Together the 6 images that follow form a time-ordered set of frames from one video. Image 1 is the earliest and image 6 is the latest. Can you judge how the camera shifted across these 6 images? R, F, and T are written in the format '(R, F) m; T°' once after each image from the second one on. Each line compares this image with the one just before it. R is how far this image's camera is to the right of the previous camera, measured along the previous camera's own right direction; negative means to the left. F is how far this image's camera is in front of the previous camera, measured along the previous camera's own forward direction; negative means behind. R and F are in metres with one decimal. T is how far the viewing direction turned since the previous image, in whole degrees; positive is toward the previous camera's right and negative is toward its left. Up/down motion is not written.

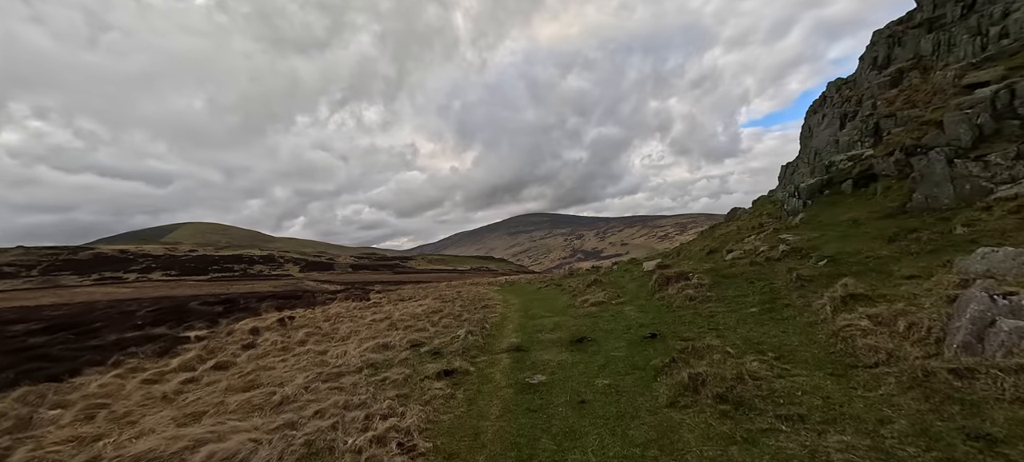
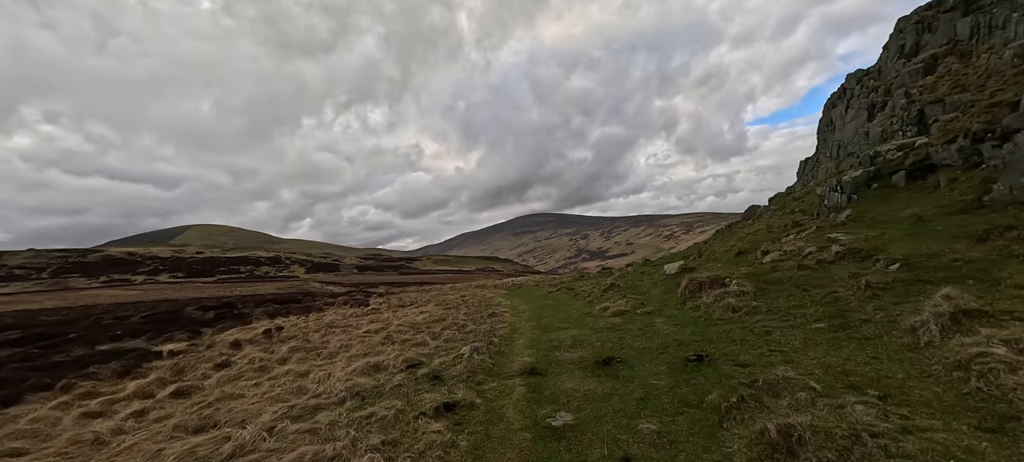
(-0.4, +3.5) m; -1°
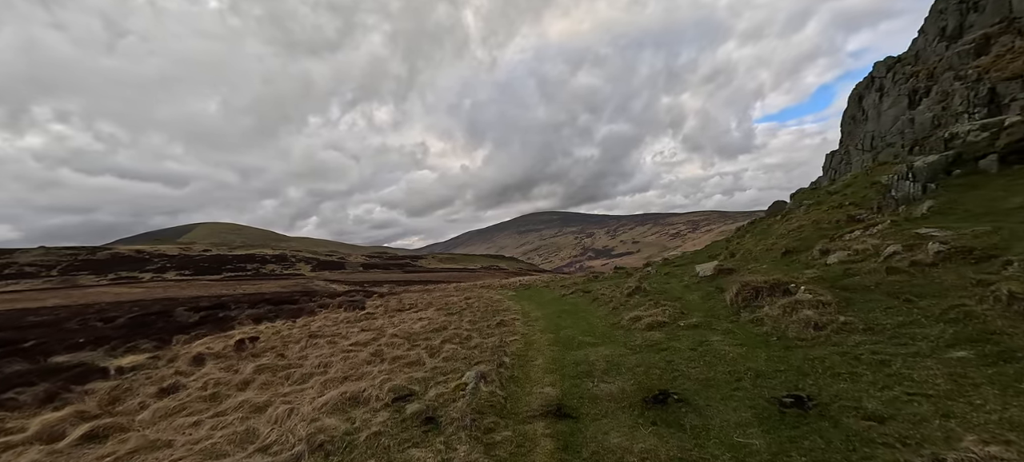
(-0.5, +4.7) m; -1°
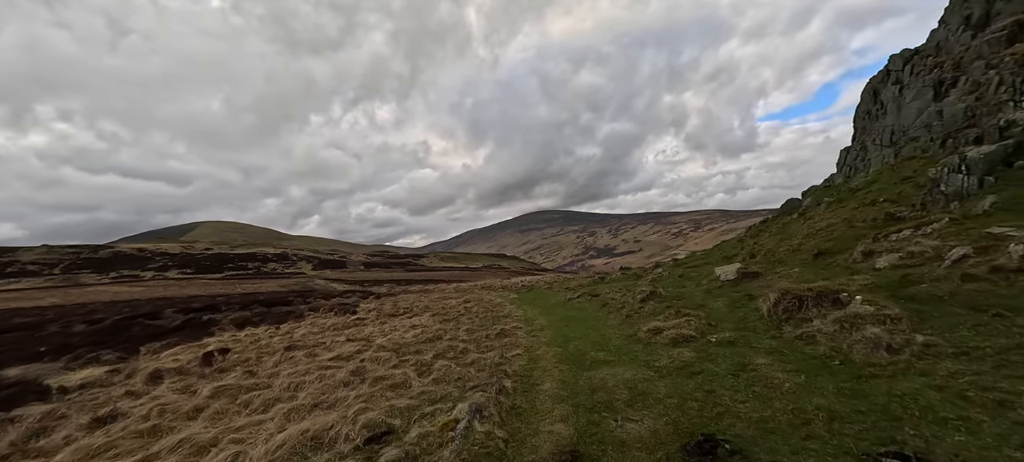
(0.0, +3.1) m; 0°
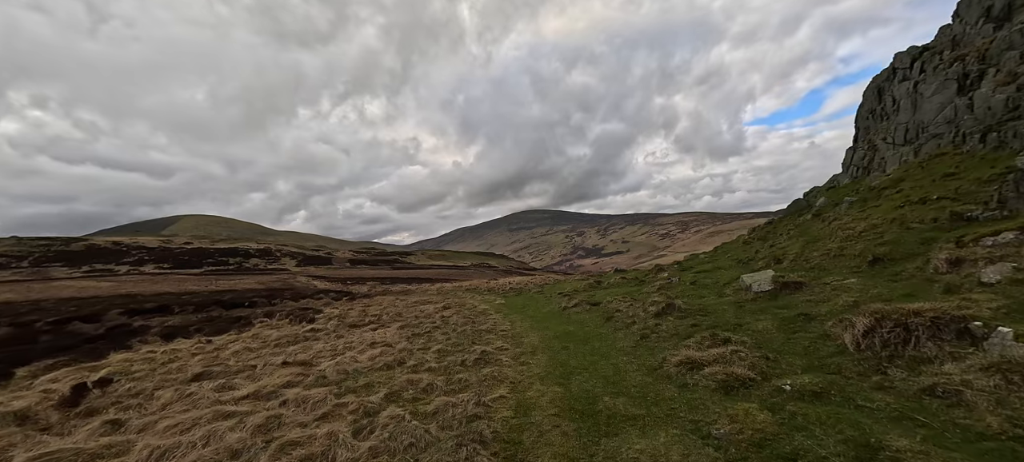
(+0.2, +6.0) m; +2°
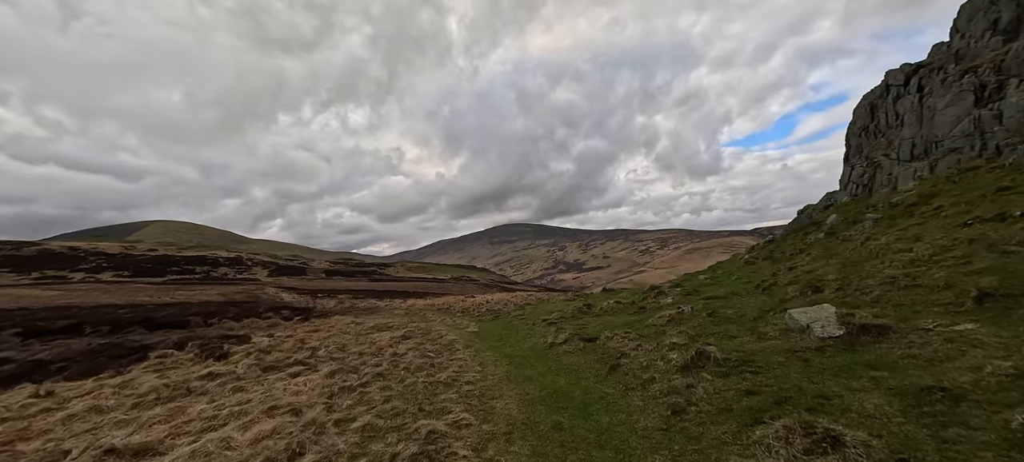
(+0.5, +7.3) m; +3°
